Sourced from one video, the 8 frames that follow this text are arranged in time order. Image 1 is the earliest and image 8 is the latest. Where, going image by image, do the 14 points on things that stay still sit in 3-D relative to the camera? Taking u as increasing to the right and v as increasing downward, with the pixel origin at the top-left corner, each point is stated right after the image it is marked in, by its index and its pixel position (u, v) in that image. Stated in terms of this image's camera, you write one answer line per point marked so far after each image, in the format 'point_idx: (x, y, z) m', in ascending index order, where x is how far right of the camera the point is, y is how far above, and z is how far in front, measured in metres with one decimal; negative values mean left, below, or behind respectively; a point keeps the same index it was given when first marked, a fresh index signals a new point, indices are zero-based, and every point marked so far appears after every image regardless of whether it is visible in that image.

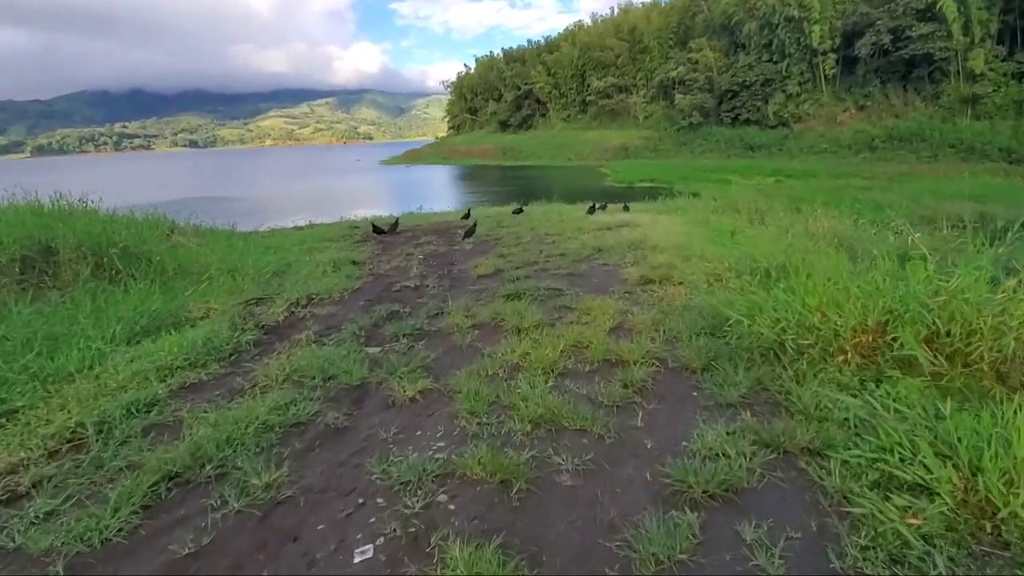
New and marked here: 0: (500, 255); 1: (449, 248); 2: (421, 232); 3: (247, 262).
0: (-0.2, +0.6, +8.7) m
1: (-1.3, +0.8, +11.0) m
2: (-2.4, +1.5, +14.1) m
3: (-4.6, +0.4, +8.9) m
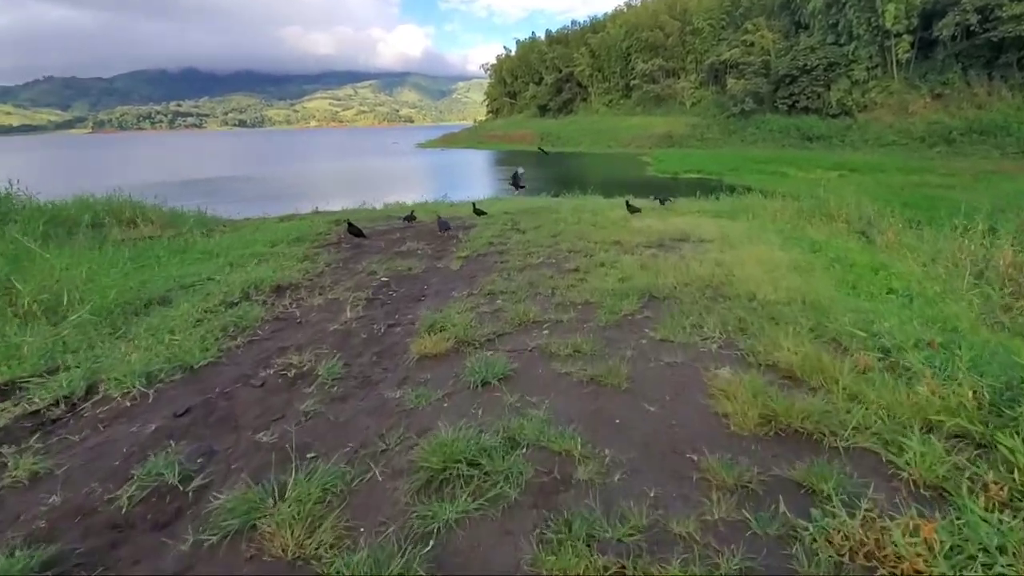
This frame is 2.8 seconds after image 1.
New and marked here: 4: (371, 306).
0: (-0.3, 0.0, +5.5) m
1: (-1.2, +0.3, +7.8) m
2: (-2.1, +1.1, +10.9) m
3: (-4.7, 0.0, +5.9) m
4: (-1.5, -0.2, +5.6) m
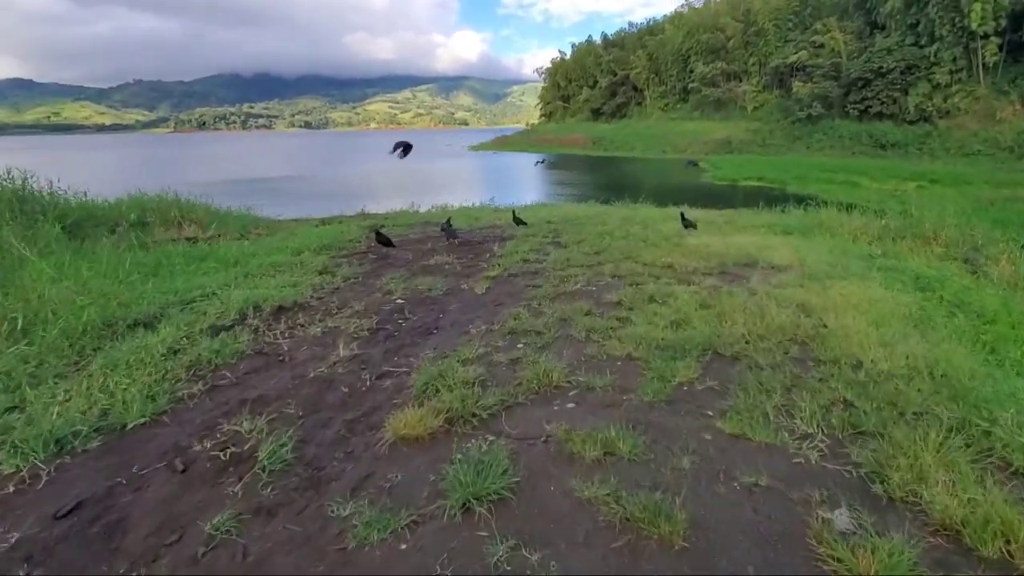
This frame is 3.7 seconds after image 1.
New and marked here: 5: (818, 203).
0: (0.0, -0.4, +4.5) m
1: (-0.7, 0.0, +6.9) m
2: (-1.3, +0.8, +10.1) m
3: (-4.4, -0.2, +5.4) m
4: (-1.3, -0.5, +4.7) m
5: (+11.5, +3.2, +19.8) m
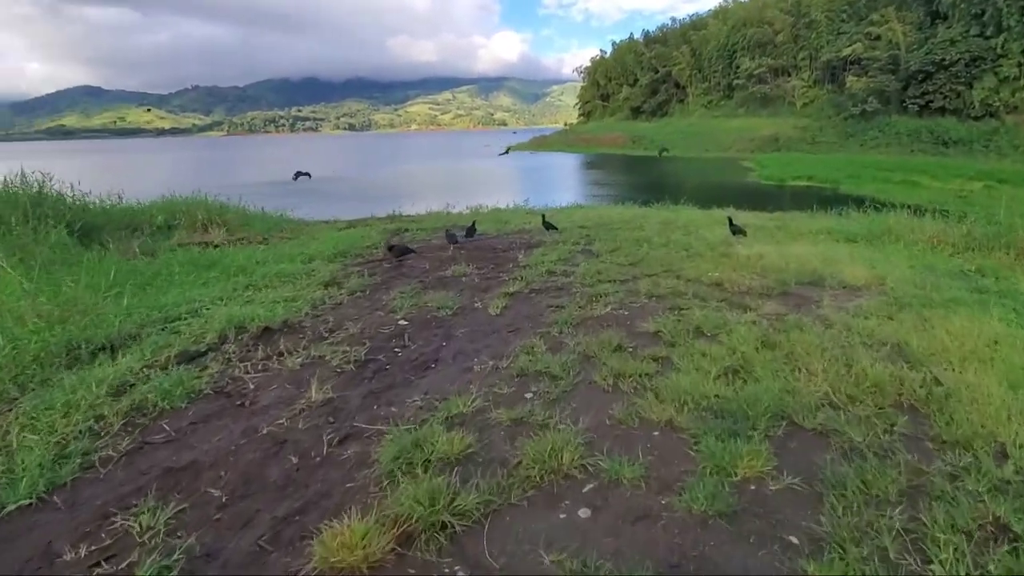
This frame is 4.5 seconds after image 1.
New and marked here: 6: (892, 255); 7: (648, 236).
0: (0.0, -0.6, +3.6) m
1: (-0.5, -0.2, +6.1) m
2: (-0.8, +0.6, +9.3) m
3: (-4.2, -0.3, +4.8) m
4: (-1.2, -0.7, +4.0) m
5: (+12.6, +2.9, +18.1) m
6: (+5.7, +0.5, +7.8) m
7: (+2.7, +1.0, +10.3) m
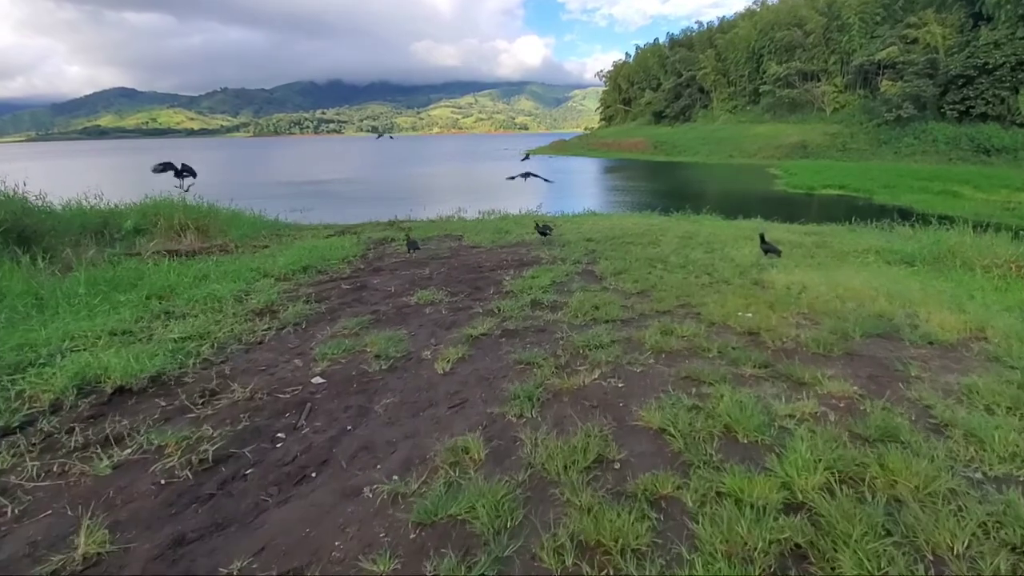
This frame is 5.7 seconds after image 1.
0: (-0.4, -1.0, +2.2) m
1: (-0.8, -0.5, +4.6) m
2: (-1.0, +0.2, +7.9) m
3: (-4.6, -0.6, +3.5) m
4: (-1.6, -1.0, +2.5) m
5: (+12.8, +2.2, +16.2) m
6: (+5.5, 0.0, +6.1) m
7: (+2.5, +0.6, +8.7) m
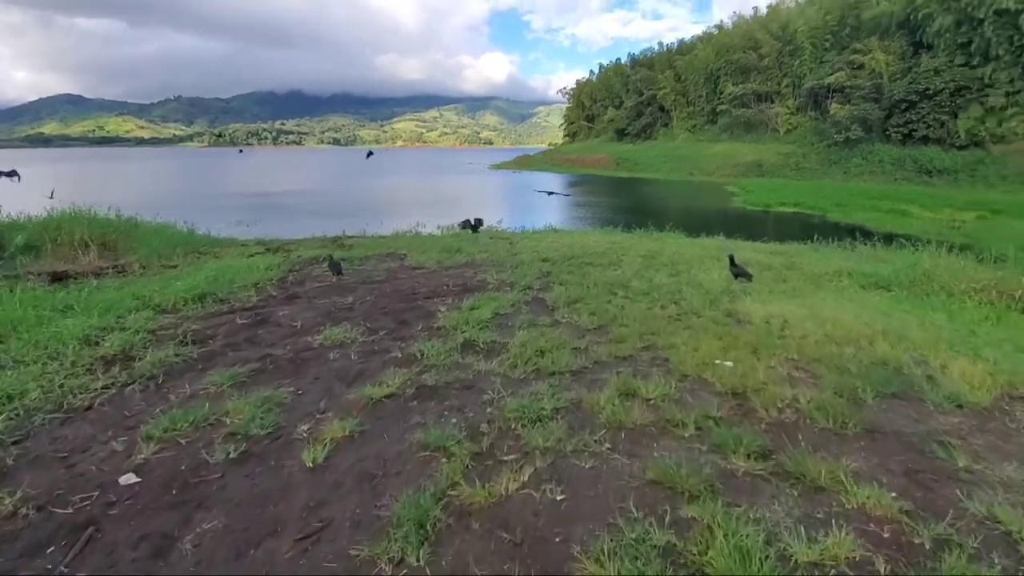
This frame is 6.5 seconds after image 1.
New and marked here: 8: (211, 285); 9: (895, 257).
0: (-0.8, -1.2, +1.0) m
1: (-1.4, -0.9, +3.4) m
2: (-1.8, -0.2, +6.7) m
3: (-5.1, -0.9, +2.0) m
4: (-2.1, -1.3, +1.3) m
5: (+11.4, +1.5, +16.0) m
6: (+4.8, -0.4, +5.4) m
7: (+1.7, +0.1, +7.8) m
8: (-4.3, 0.0, +7.4) m
9: (+8.2, +0.6, +10.9) m
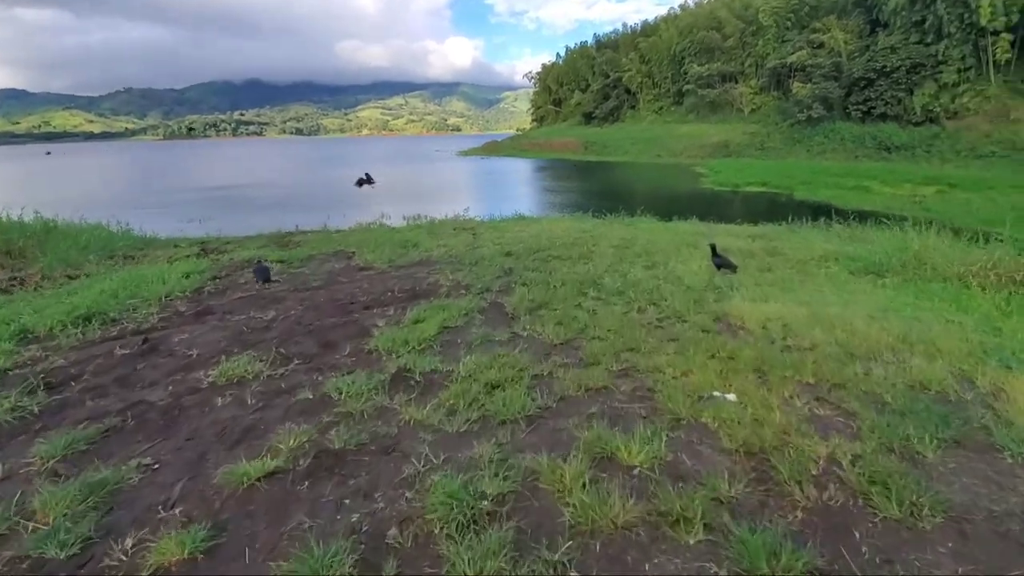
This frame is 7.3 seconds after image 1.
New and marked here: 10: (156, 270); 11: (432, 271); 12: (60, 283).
0: (-1.0, -1.4, 0.0) m
1: (-1.7, -1.1, +2.4) m
2: (-2.3, -0.3, +5.6) m
3: (-5.3, -1.3, +0.8) m
4: (-2.2, -1.6, +0.2) m
5: (+10.3, +2.1, +15.5) m
6: (+4.3, -0.3, +4.6) m
7: (+1.1, +0.2, +6.8) m
8: (-4.9, -0.2, +6.1) m
9: (+7.5, +1.0, +10.3) m
10: (-5.6, +0.2, +8.2) m
11: (-1.1, +0.2, +7.6) m
12: (-7.1, +0.1, +8.0) m
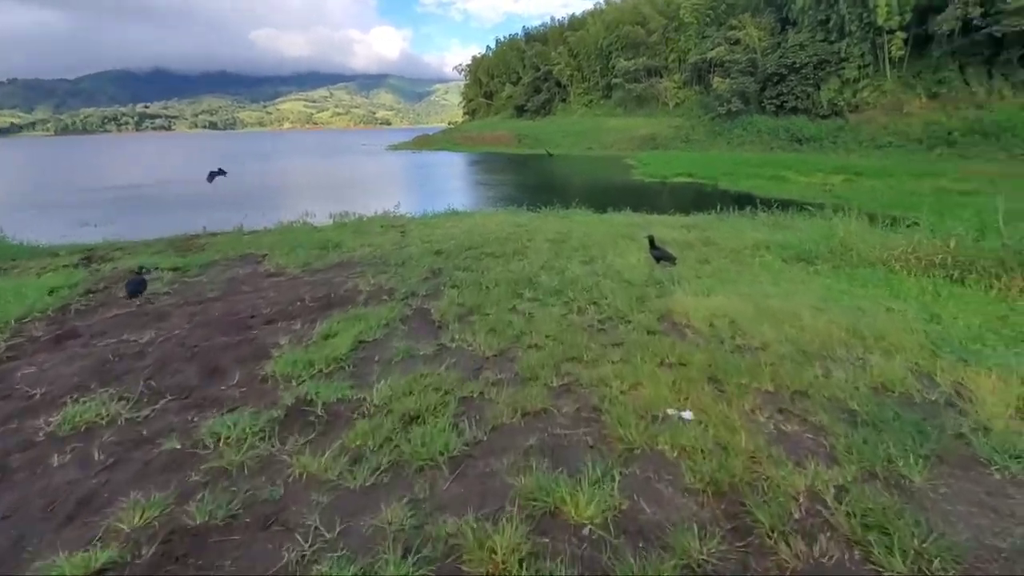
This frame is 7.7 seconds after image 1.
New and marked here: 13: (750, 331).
0: (-1.0, -1.6, -0.7) m
1: (-2.0, -1.2, +1.6) m
2: (-3.0, -0.4, +4.7) m
3: (-5.4, -1.6, -0.4) m
4: (-2.2, -1.7, -0.6) m
5: (+8.3, +2.6, +16.0) m
6: (+3.7, -0.2, +4.5) m
7: (+0.2, +0.2, +6.3) m
8: (-5.6, -0.4, +5.0) m
9: (+6.1, +1.3, +10.5) m
10: (-6.6, 0.0, +6.9) m
11: (-2.0, +0.2, +6.9) m
12: (-8.0, -0.2, +6.5) m
13: (+1.8, -0.3, +3.9) m
